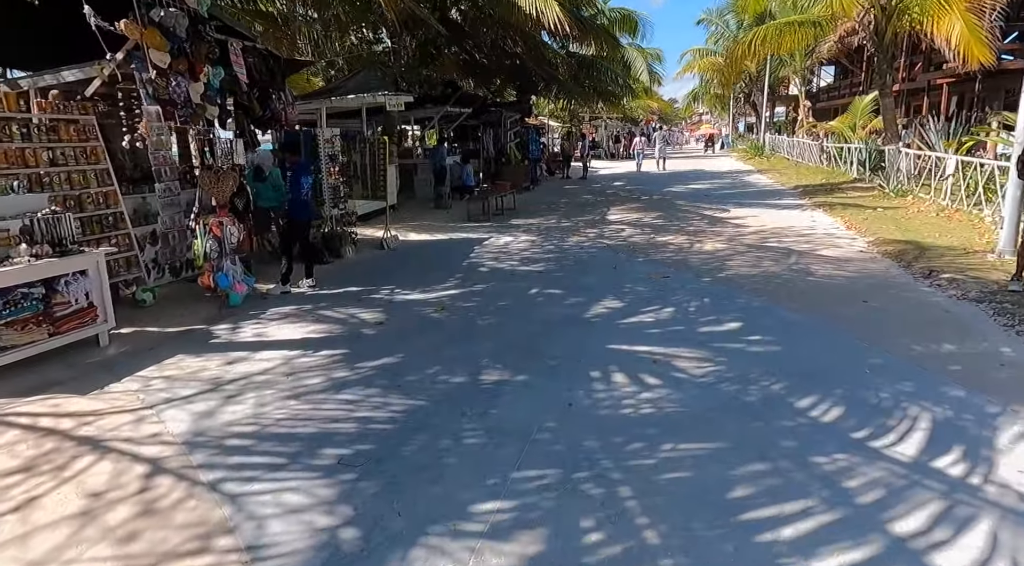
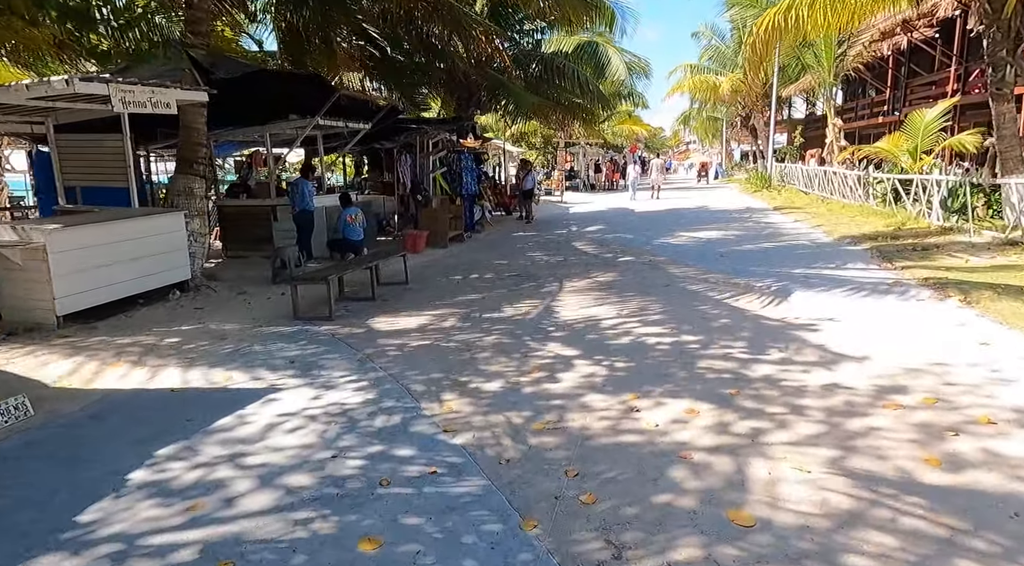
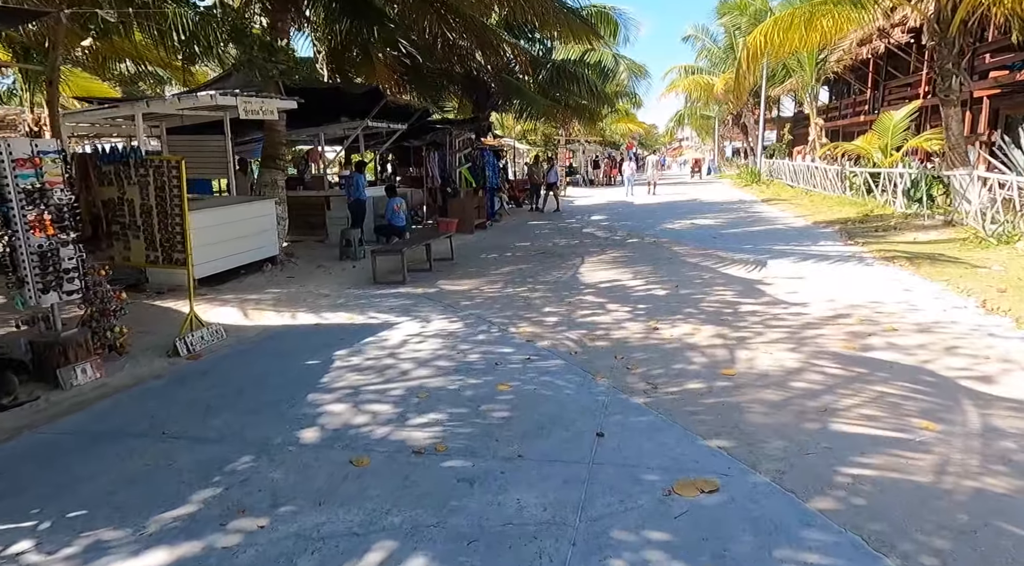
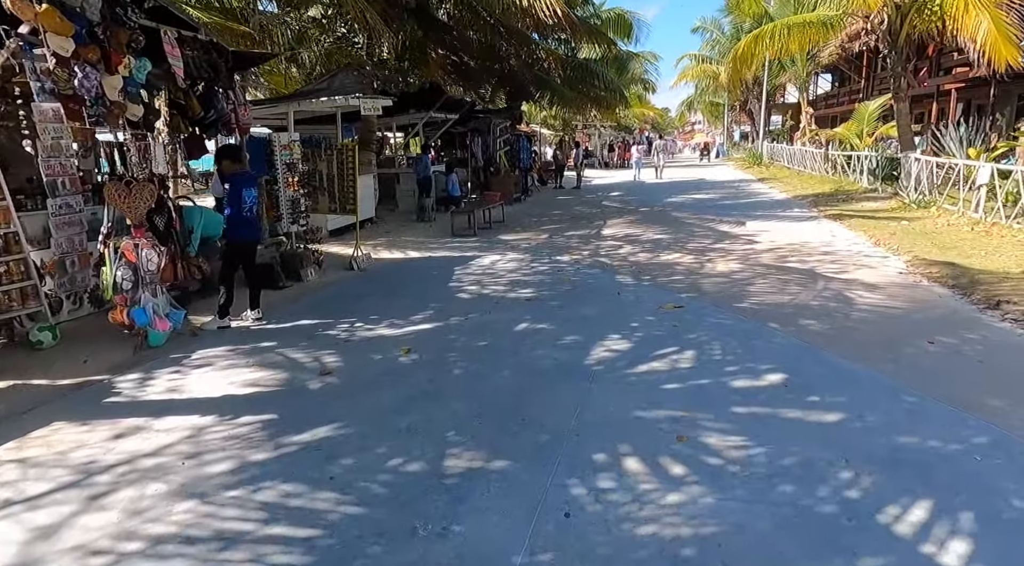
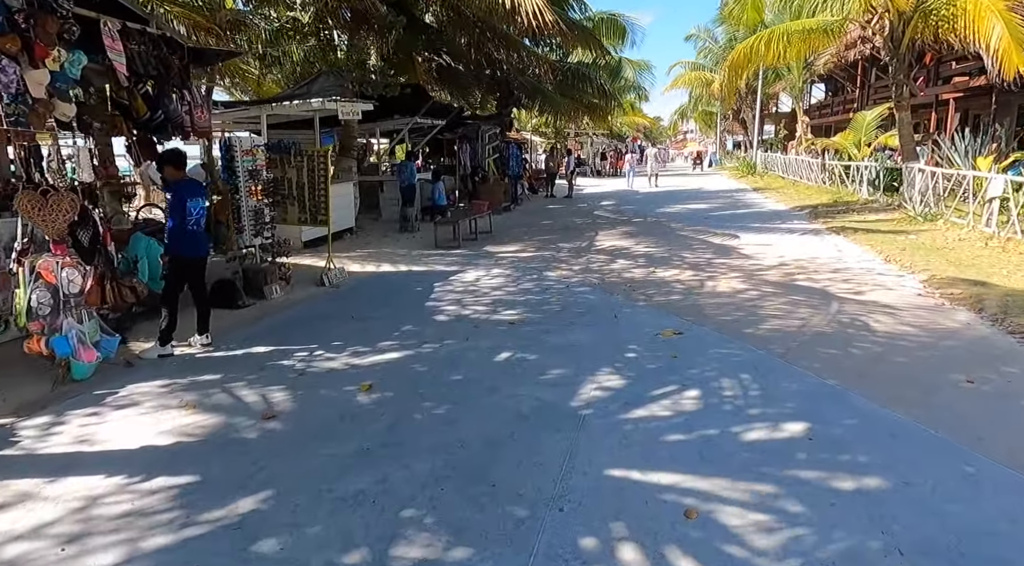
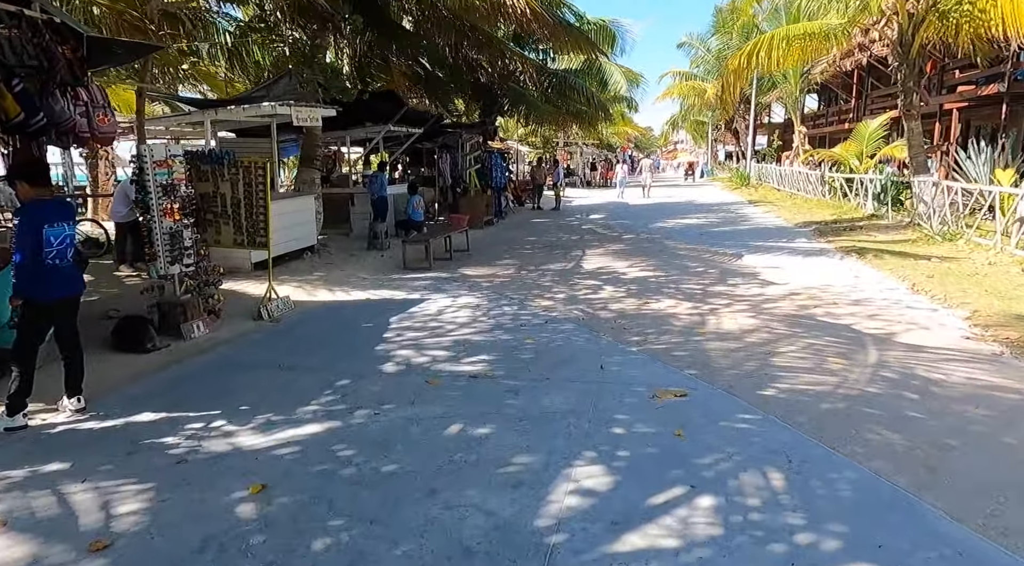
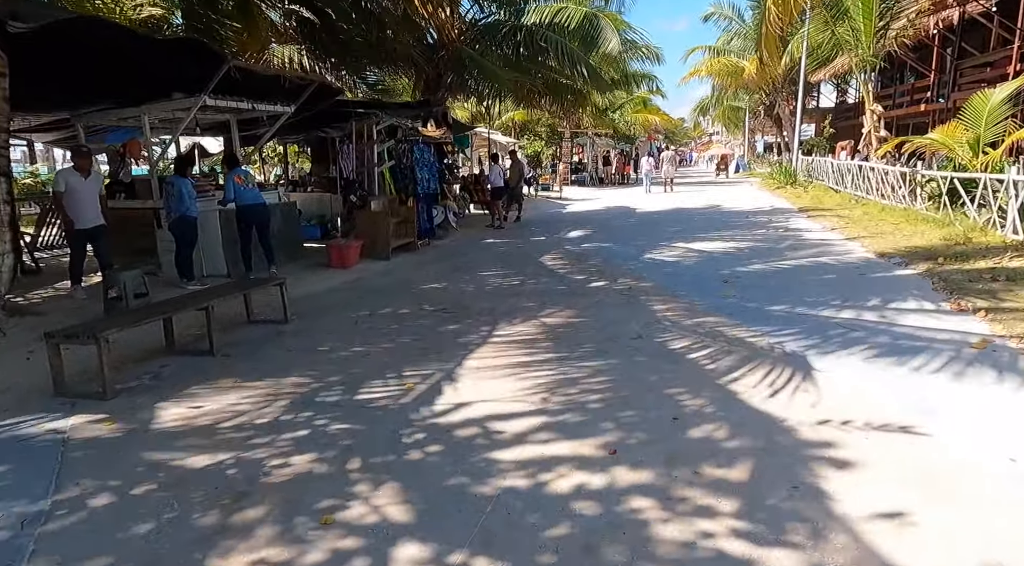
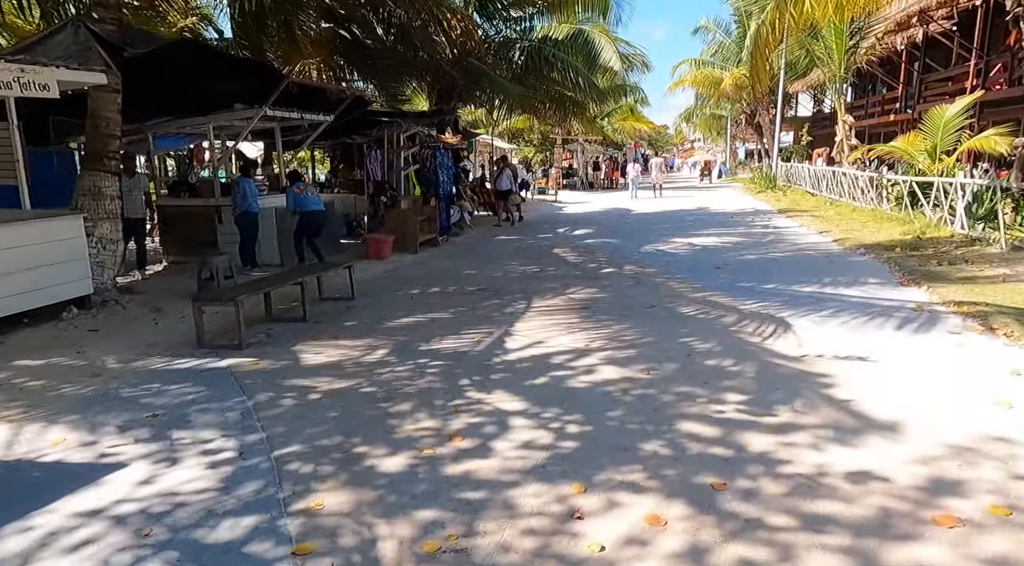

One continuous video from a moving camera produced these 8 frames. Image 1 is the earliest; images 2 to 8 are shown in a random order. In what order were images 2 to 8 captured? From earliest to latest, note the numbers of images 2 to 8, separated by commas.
4, 5, 6, 3, 2, 8, 7
